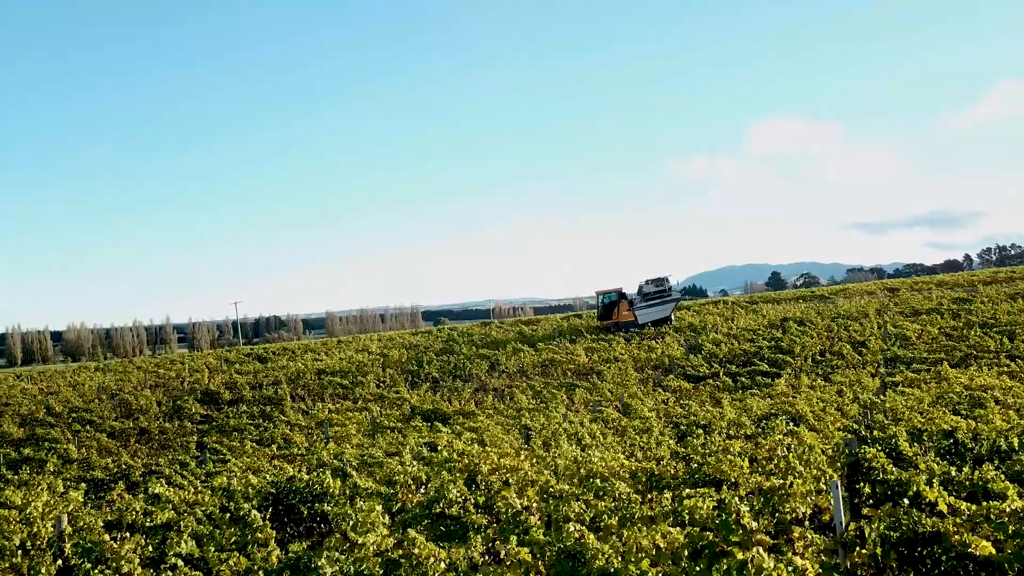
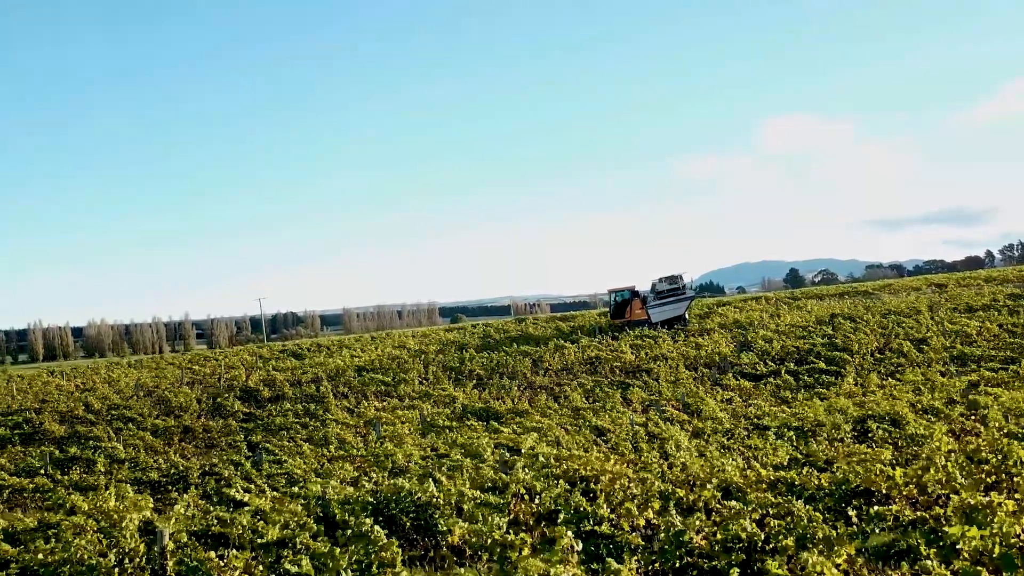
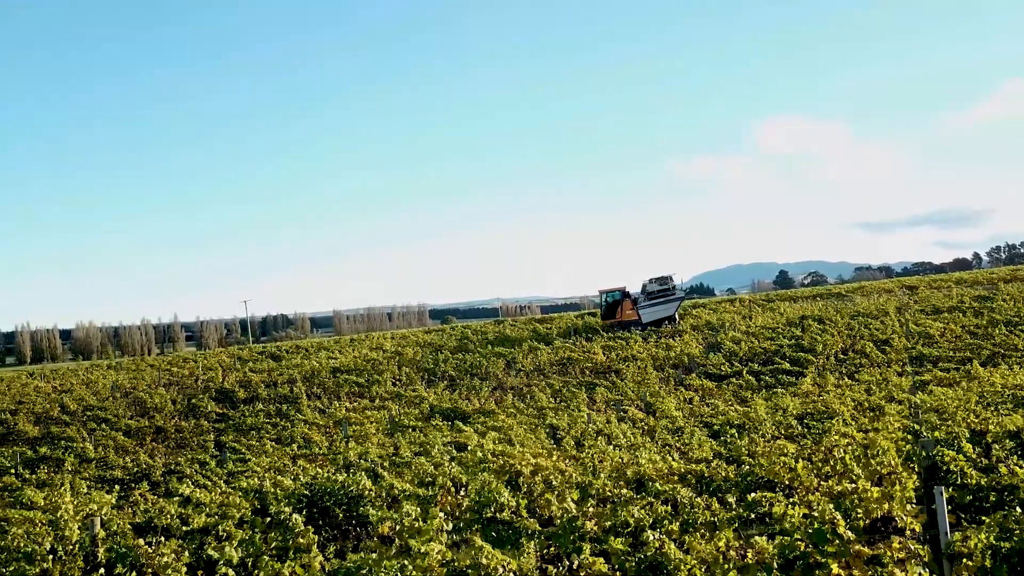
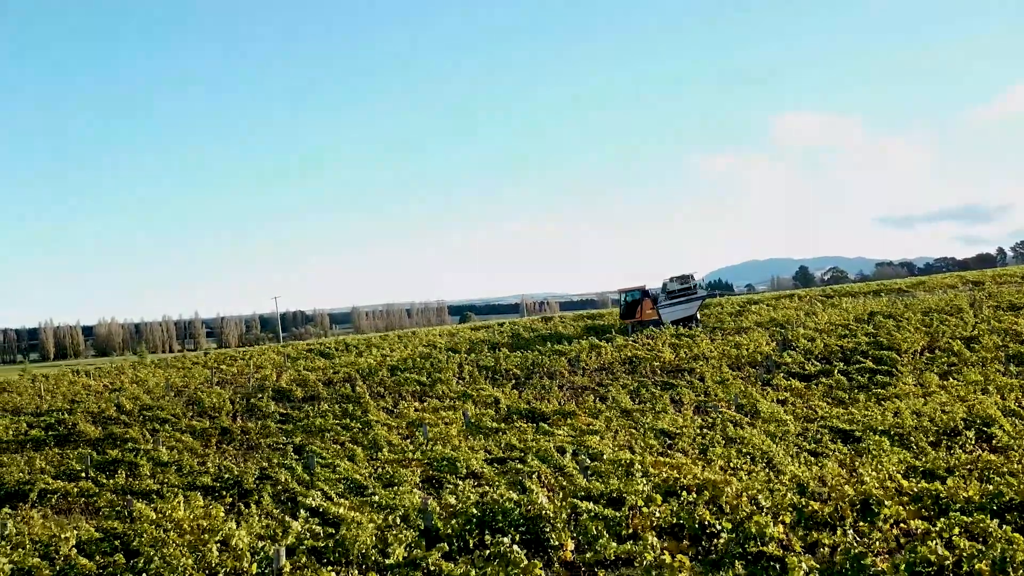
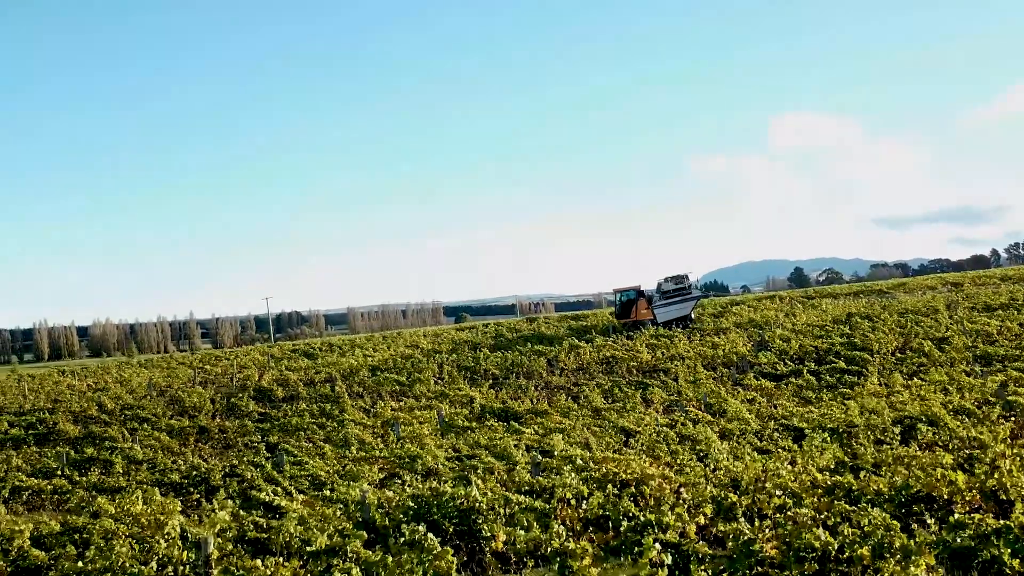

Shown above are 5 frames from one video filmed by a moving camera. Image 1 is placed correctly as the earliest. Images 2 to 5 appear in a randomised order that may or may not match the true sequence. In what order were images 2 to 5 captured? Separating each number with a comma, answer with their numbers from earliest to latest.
3, 2, 5, 4
